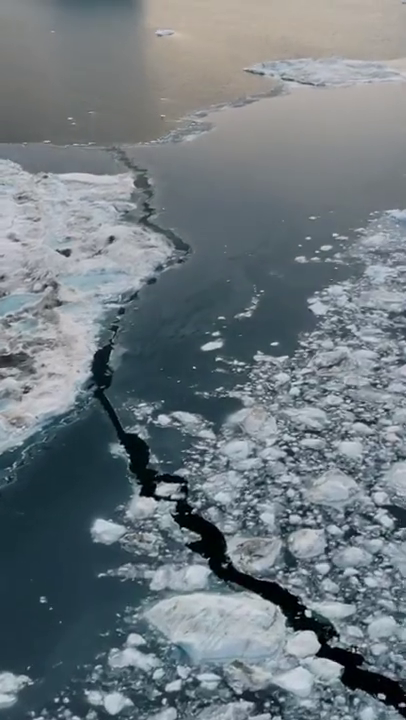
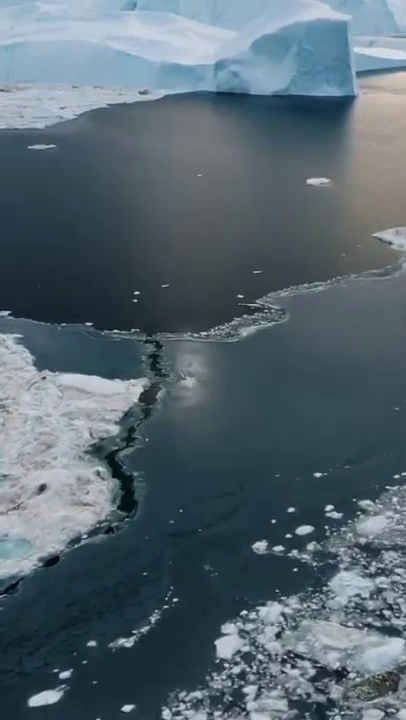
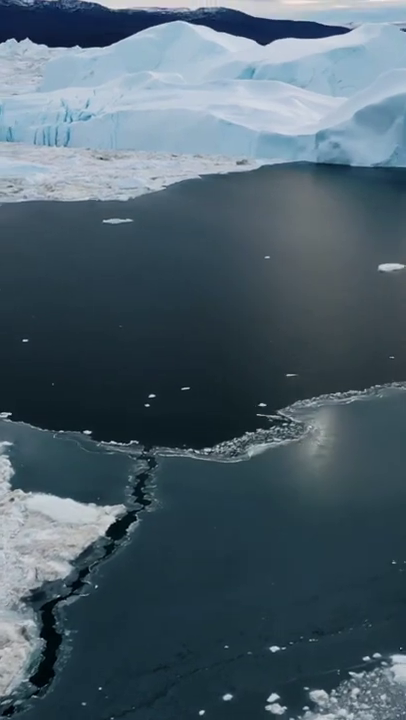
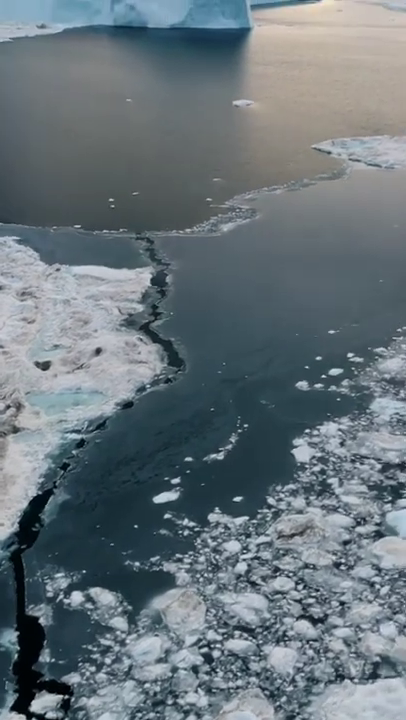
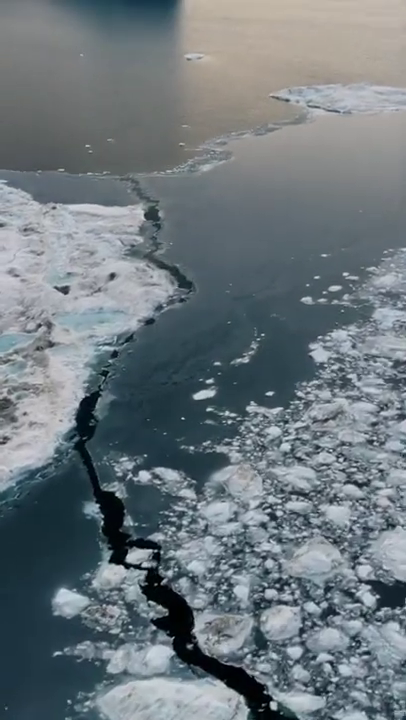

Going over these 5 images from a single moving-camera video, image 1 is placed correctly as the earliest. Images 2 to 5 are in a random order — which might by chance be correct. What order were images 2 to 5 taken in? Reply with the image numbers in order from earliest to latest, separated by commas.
5, 4, 2, 3
